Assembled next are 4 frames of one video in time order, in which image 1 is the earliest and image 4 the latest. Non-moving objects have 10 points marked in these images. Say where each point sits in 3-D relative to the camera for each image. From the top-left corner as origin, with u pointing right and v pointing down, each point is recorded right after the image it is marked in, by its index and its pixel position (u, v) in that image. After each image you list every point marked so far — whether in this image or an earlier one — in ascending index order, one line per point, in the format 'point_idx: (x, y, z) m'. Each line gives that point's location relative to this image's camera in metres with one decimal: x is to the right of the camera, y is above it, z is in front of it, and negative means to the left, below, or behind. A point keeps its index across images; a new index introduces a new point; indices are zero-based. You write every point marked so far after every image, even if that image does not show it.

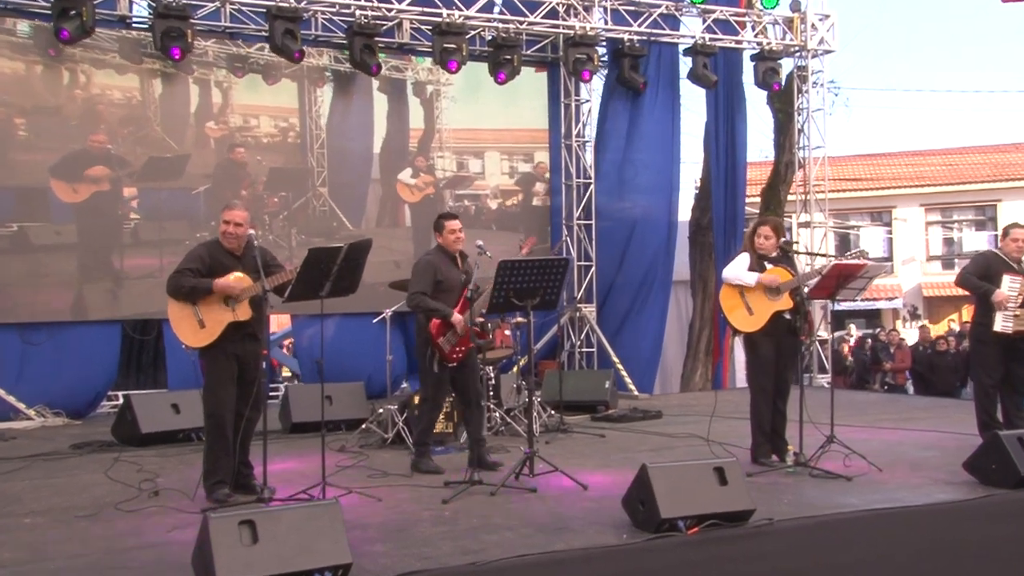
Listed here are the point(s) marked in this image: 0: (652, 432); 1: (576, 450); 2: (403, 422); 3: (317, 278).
0: (+1.0, -1.0, +7.4) m
1: (+0.4, -1.1, +7.3) m
2: (-0.7, -0.9, +7.7) m
3: (-1.1, +0.1, +6.1) m
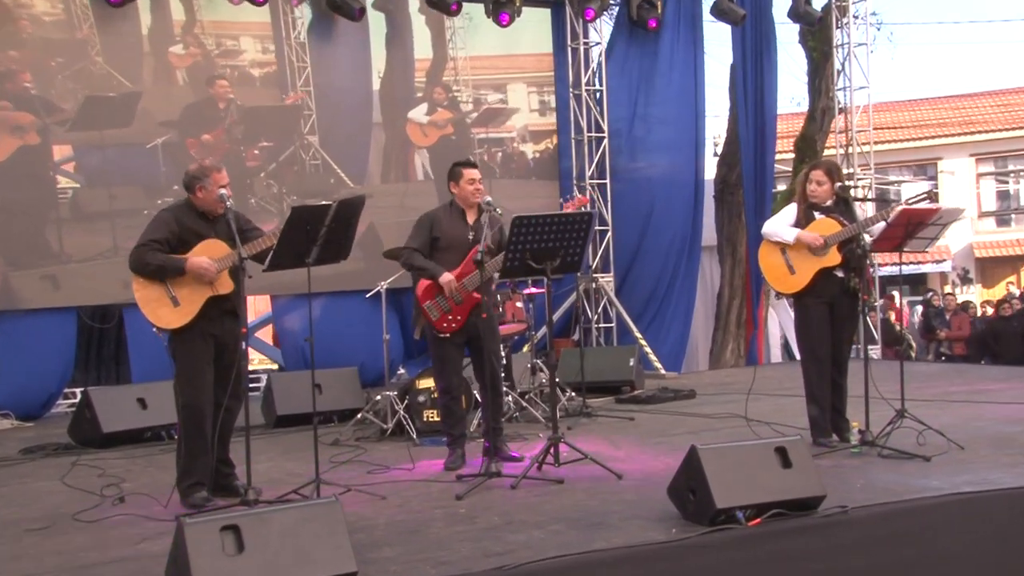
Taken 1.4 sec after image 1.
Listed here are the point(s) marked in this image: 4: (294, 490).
0: (+1.1, -0.7, +6.6) m
1: (+0.5, -0.9, +6.4) m
2: (-0.6, -0.8, +6.8) m
3: (-1.0, +0.2, +5.3) m
4: (-1.1, -1.0, +5.5) m
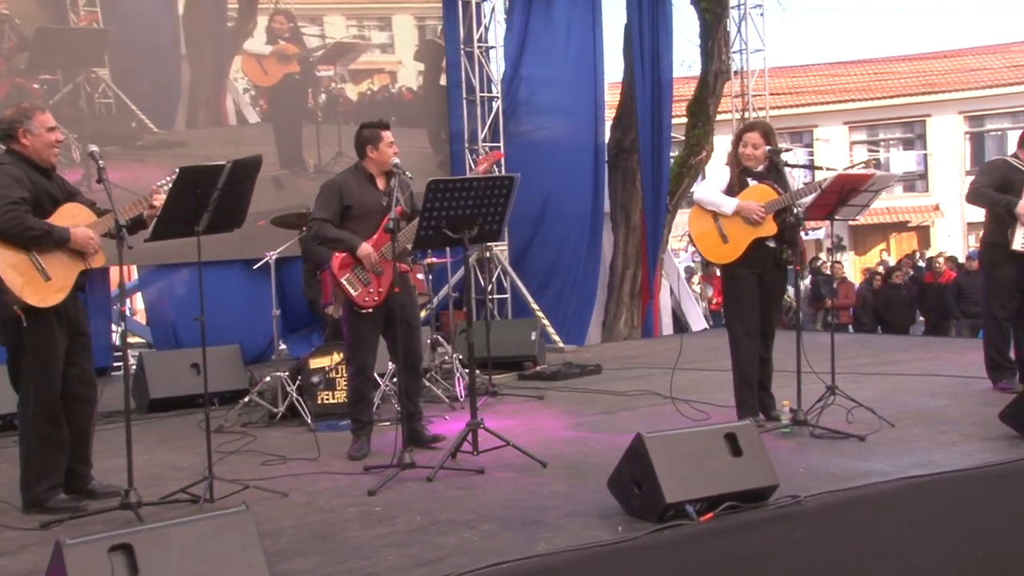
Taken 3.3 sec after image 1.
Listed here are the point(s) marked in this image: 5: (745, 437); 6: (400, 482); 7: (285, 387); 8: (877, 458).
0: (+0.5, -0.6, +6.2) m
1: (0.0, -0.7, +6.0) m
2: (-1.2, -0.6, +6.2) m
3: (-1.3, +0.3, +4.5) m
4: (-1.4, -0.9, +4.8) m
5: (+1.0, -0.6, +4.6) m
6: (-0.5, -0.9, +5.0) m
7: (-1.3, -0.6, +6.2) m
8: (+1.6, -0.7, +4.8) m
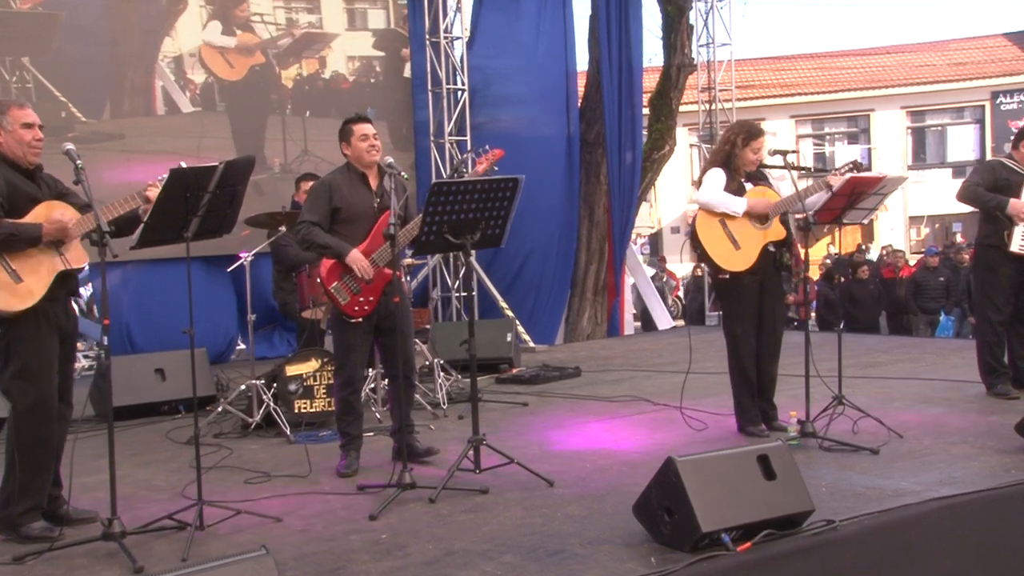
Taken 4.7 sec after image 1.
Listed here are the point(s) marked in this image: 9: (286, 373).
0: (+0.3, -0.6, +6.0) m
1: (-0.1, -0.7, +5.7) m
2: (-1.4, -0.6, +5.7) m
3: (-1.2, +0.3, +4.0) m
4: (-1.4, -0.9, +4.3) m
5: (+1.1, -0.7, +4.4) m
6: (-0.5, -0.9, +4.7) m
7: (-1.5, -0.6, +5.7) m
8: (+1.6, -0.8, +4.7) m
9: (-1.2, -0.4, +5.6) m
